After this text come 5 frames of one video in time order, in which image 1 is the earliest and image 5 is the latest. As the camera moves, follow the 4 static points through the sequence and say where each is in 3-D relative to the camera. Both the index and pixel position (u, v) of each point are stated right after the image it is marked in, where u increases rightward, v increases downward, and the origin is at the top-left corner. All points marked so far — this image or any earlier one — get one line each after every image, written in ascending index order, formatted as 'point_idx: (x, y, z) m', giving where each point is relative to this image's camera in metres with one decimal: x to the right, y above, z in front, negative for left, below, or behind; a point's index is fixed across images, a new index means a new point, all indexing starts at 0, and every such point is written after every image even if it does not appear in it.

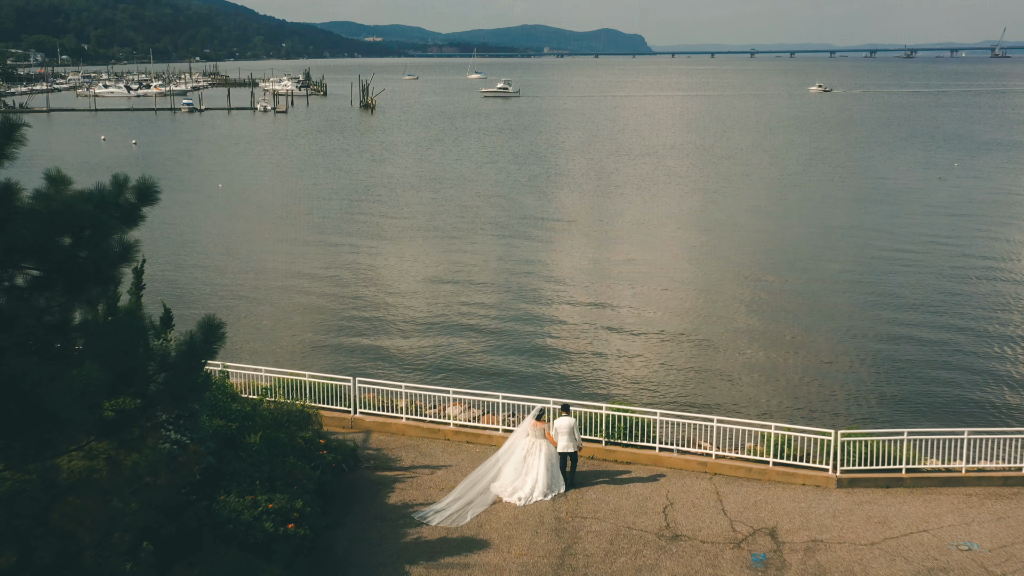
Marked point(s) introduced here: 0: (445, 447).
0: (-1.0, -2.4, +13.2) m
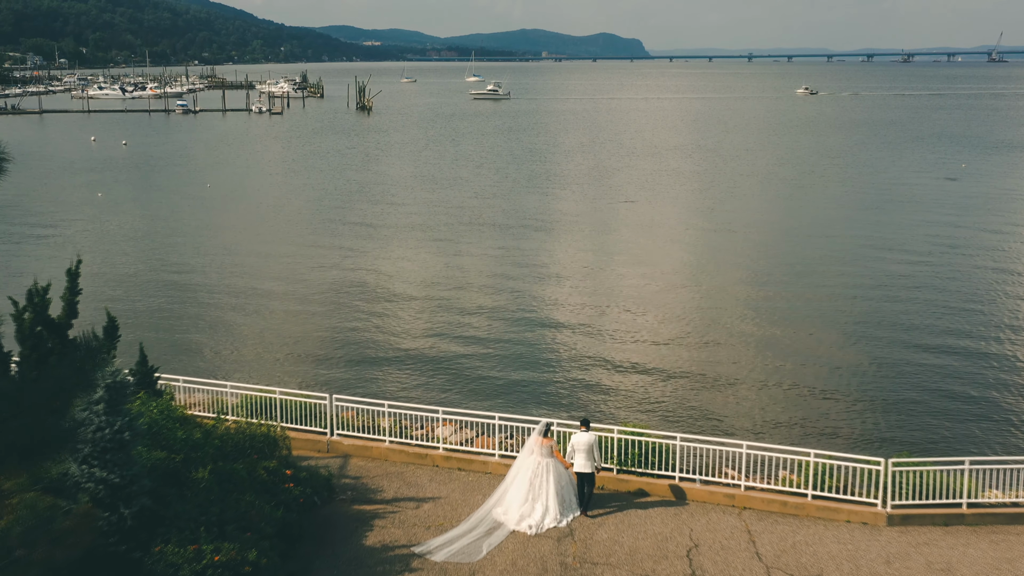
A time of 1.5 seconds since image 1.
0: (-1.0, -2.5, +11.5) m
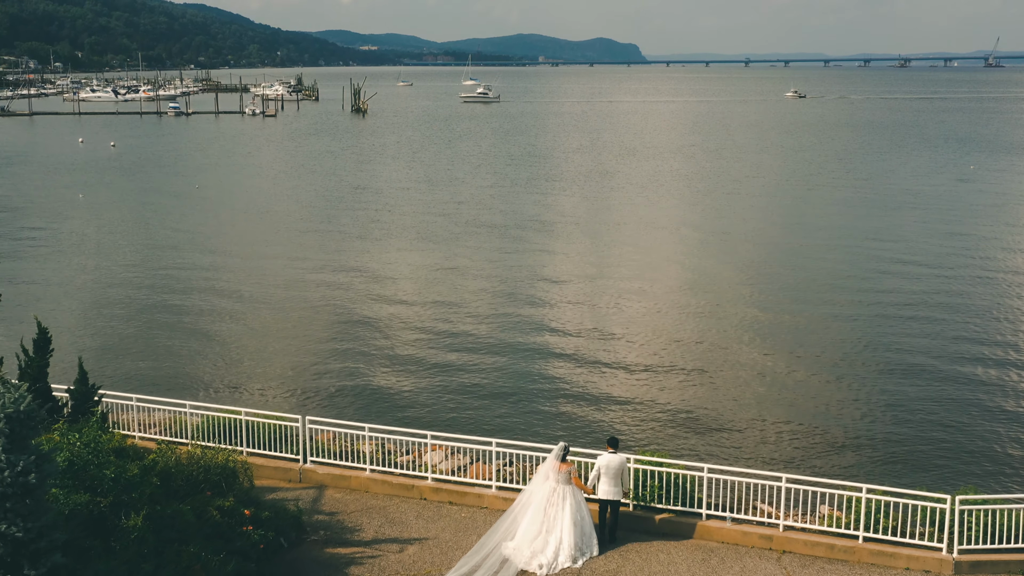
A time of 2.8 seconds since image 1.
0: (-1.1, -2.6, +10.0) m
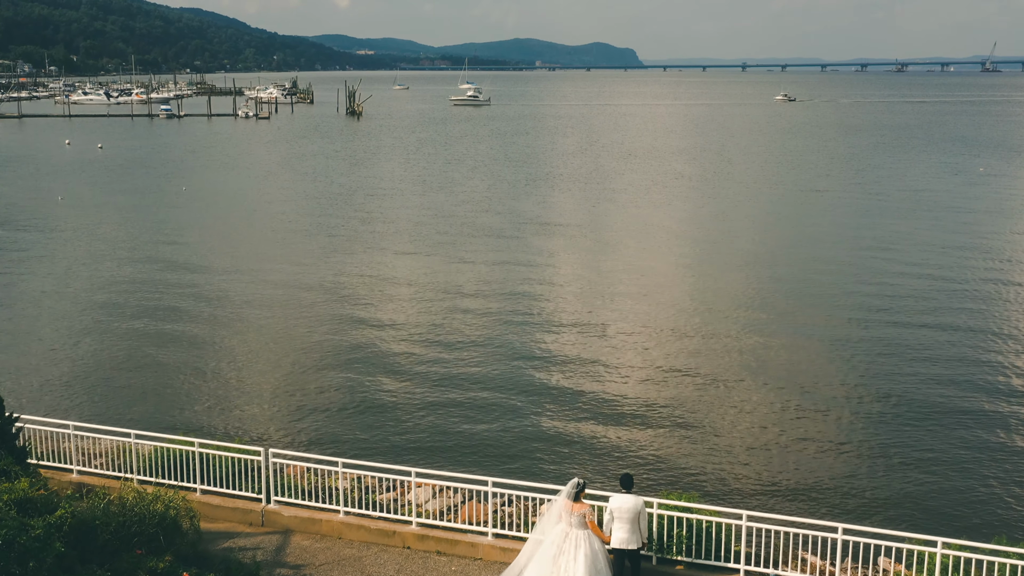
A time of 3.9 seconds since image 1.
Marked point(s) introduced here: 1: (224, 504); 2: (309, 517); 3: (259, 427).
0: (-1.1, -2.7, +8.4) m
1: (-3.1, -2.3, +9.2) m
2: (-2.1, -2.4, +8.9) m
3: (-5.2, -2.9, +17.4) m
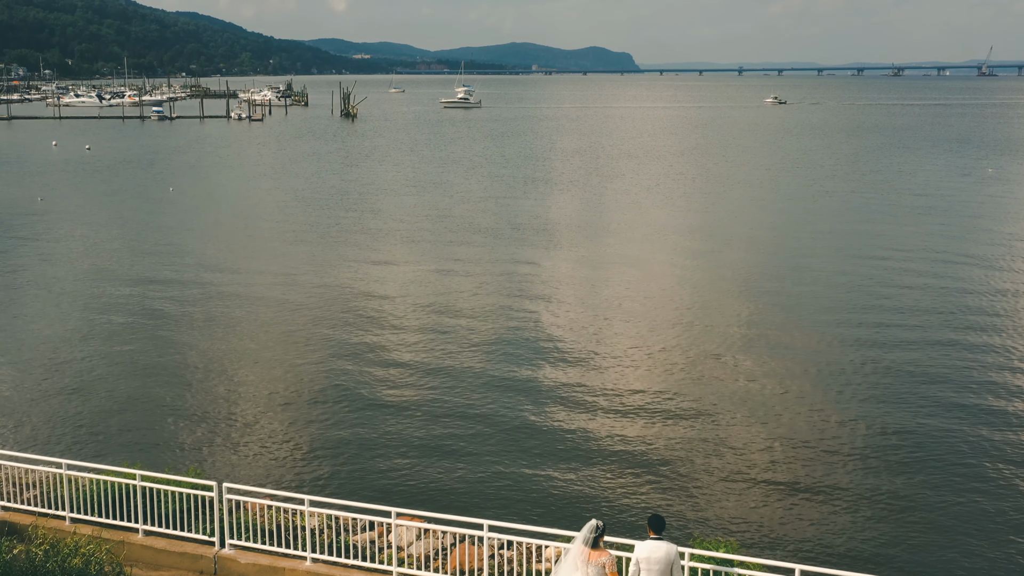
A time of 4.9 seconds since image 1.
0: (-1.1, -2.7, +7.0) m
1: (-3.1, -2.3, +7.8) m
2: (-2.1, -2.4, +7.5) m
3: (-5.2, -2.9, +16.0) m
